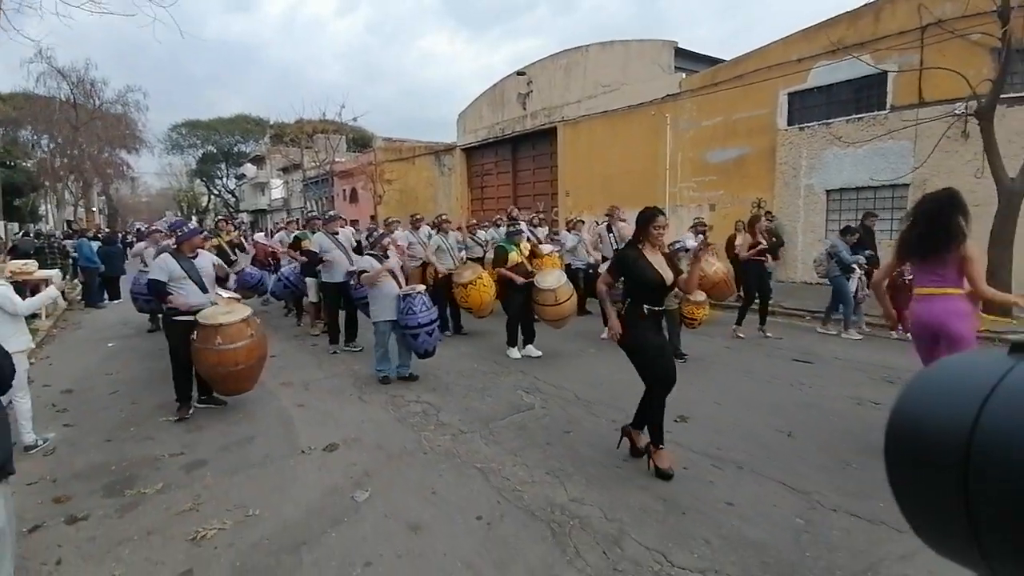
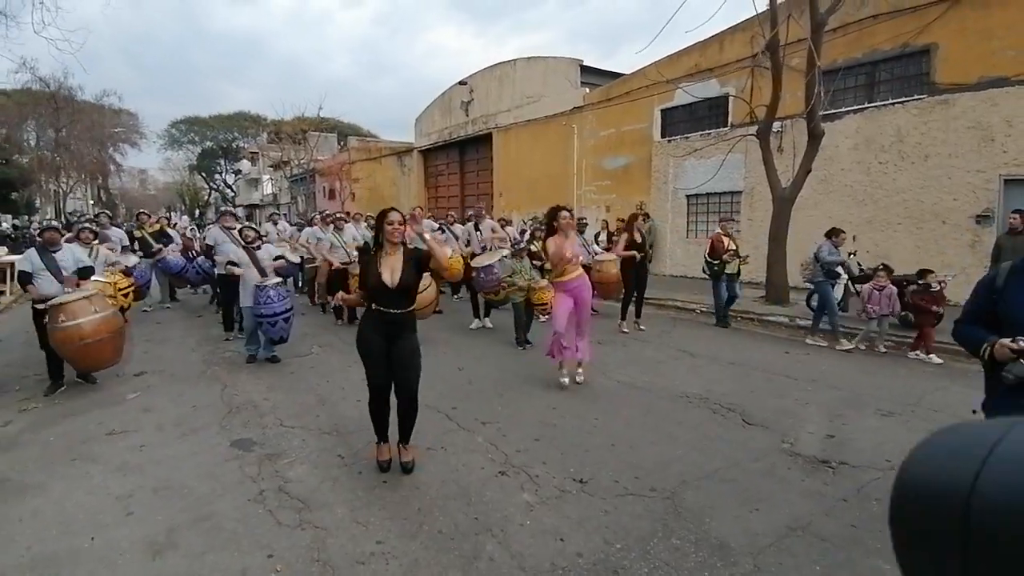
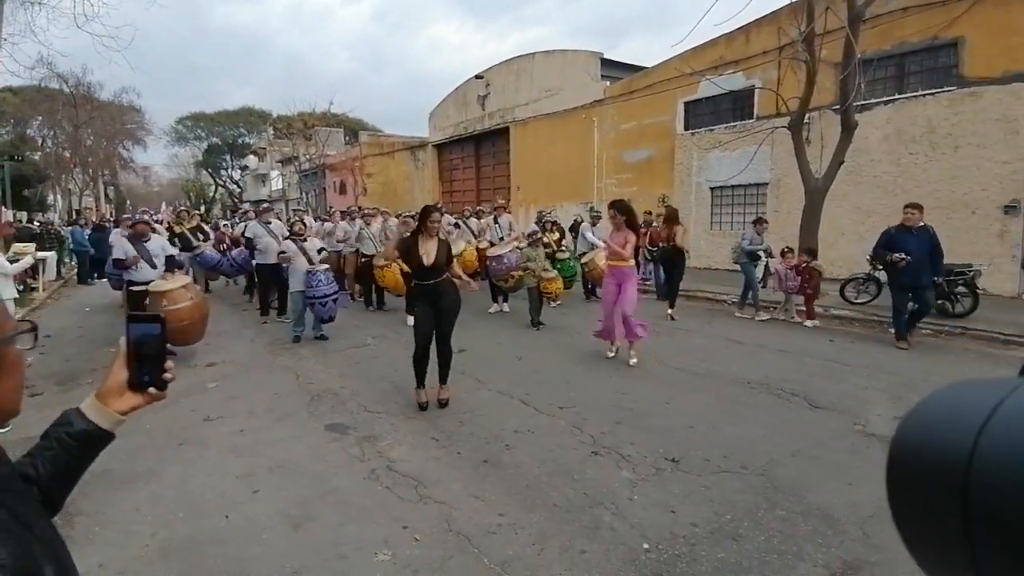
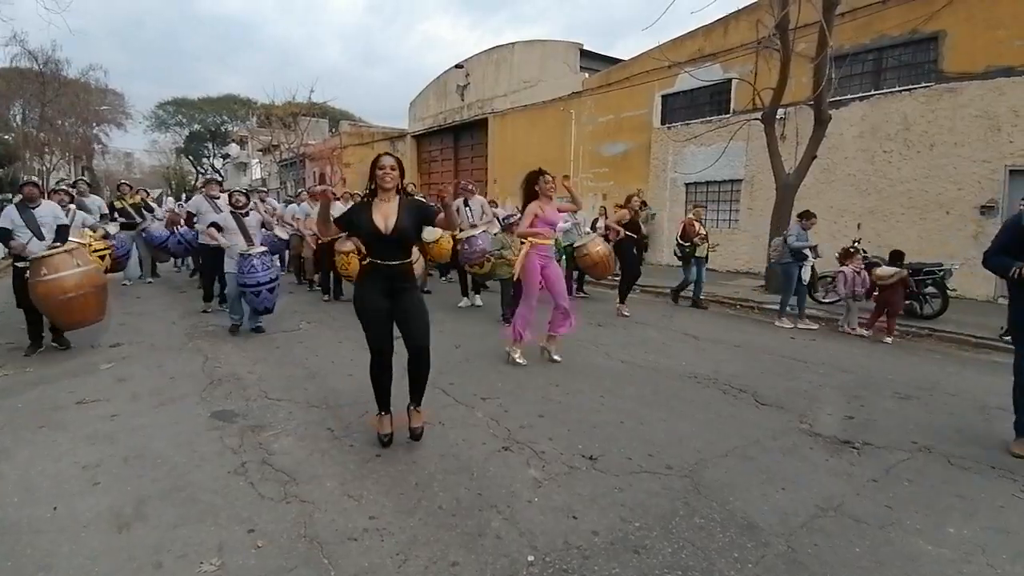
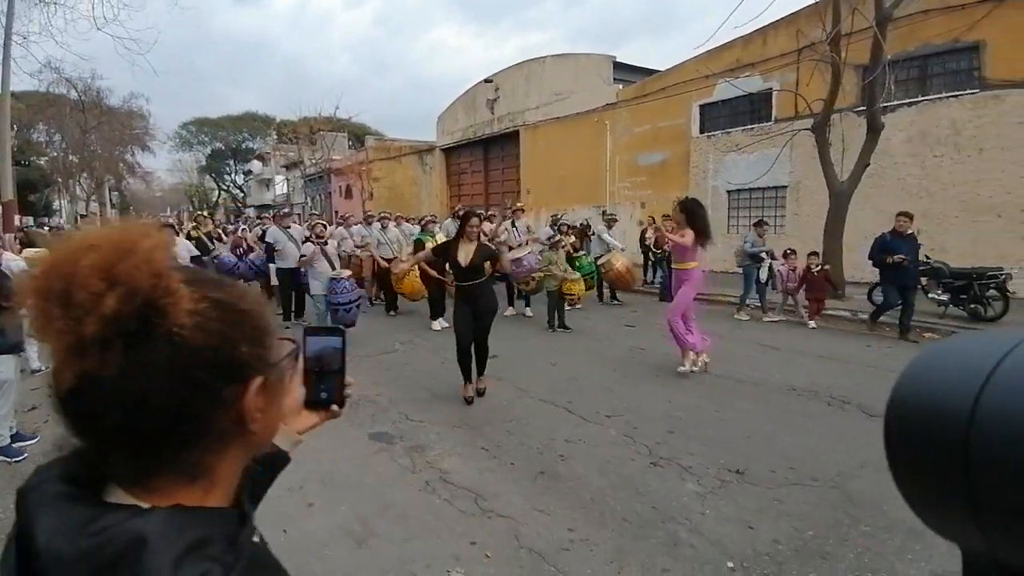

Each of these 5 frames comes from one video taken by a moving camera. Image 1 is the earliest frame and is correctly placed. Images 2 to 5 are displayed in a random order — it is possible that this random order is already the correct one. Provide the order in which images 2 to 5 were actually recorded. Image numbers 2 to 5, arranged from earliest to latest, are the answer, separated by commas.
5, 3, 4, 2
